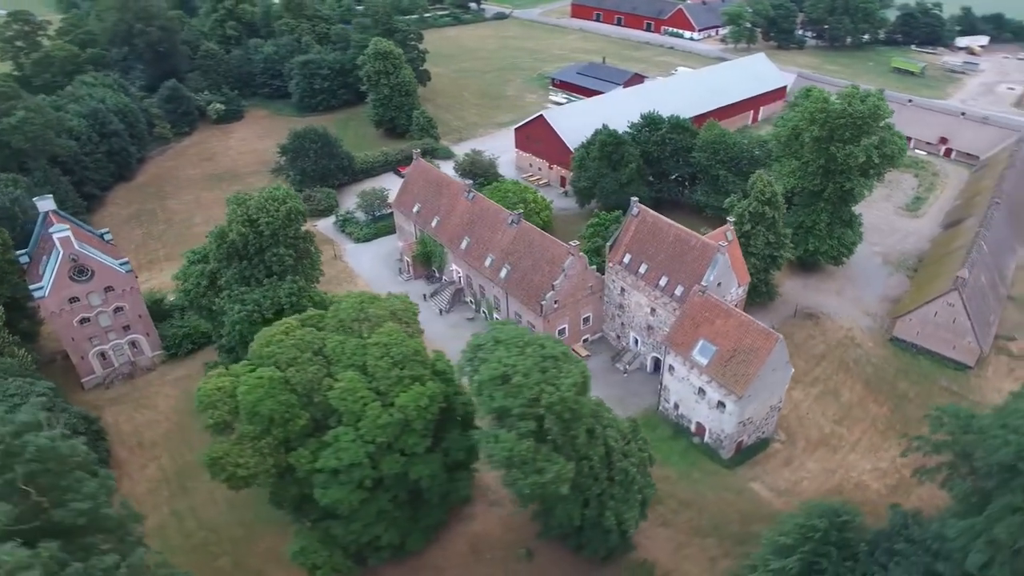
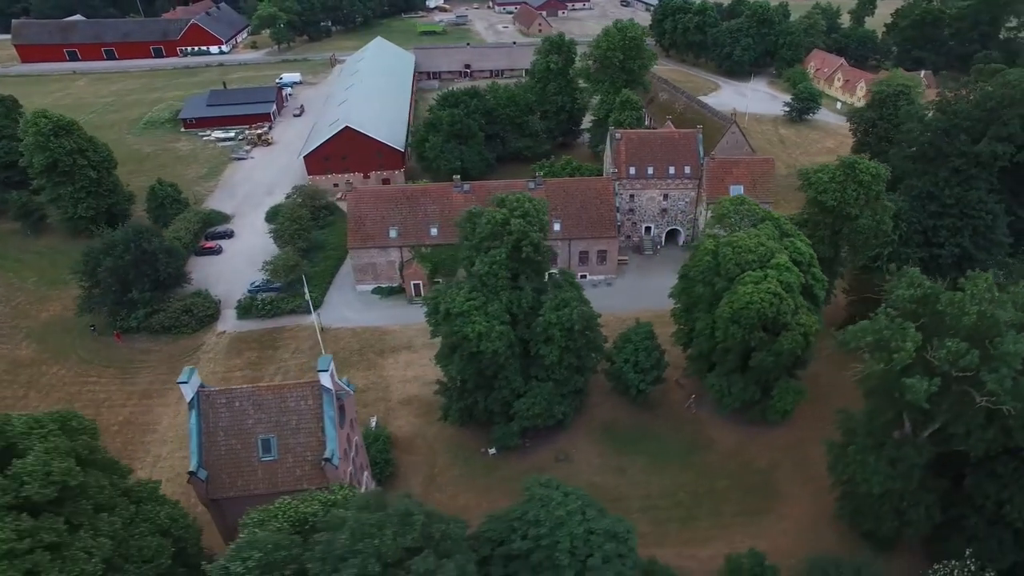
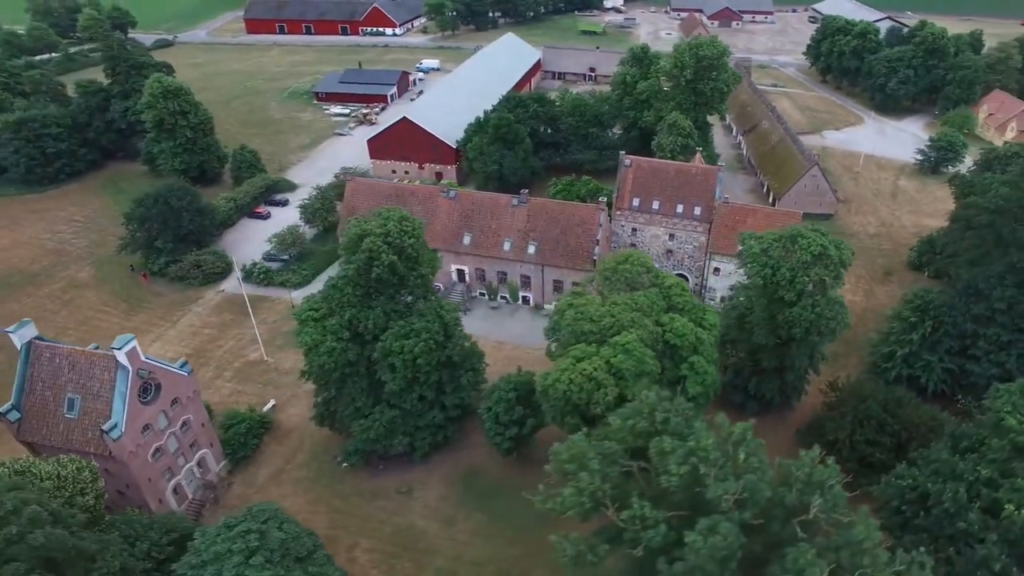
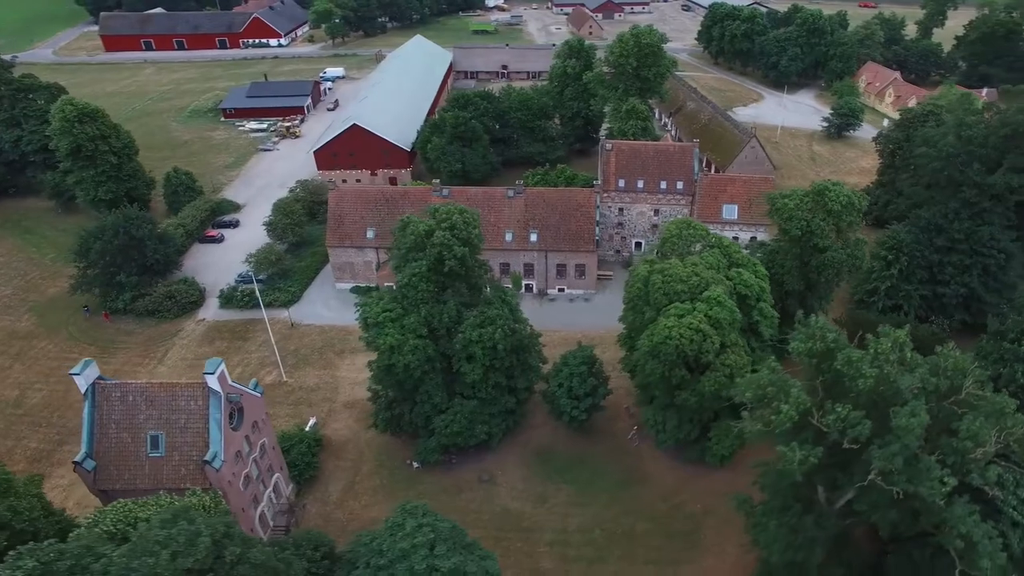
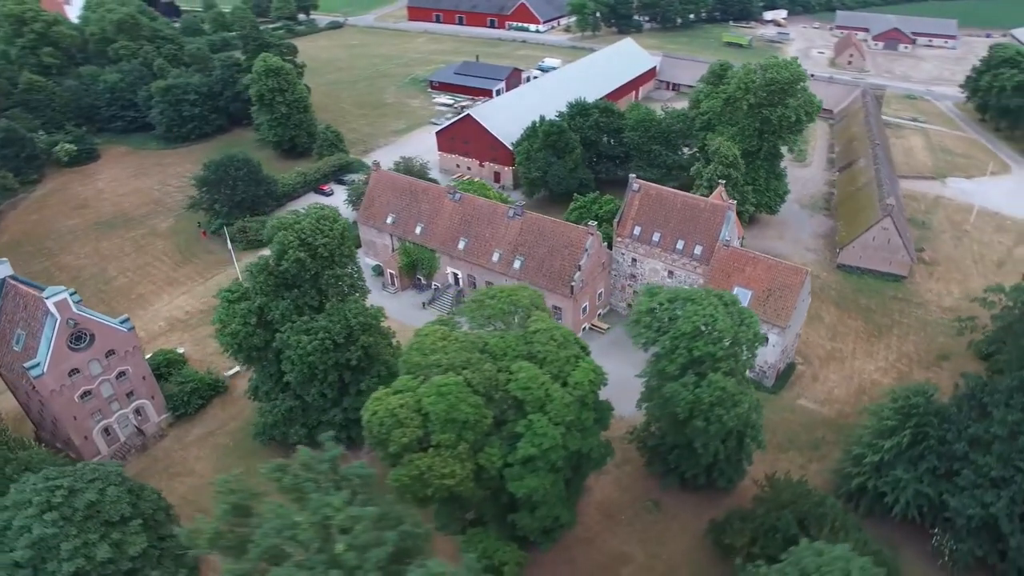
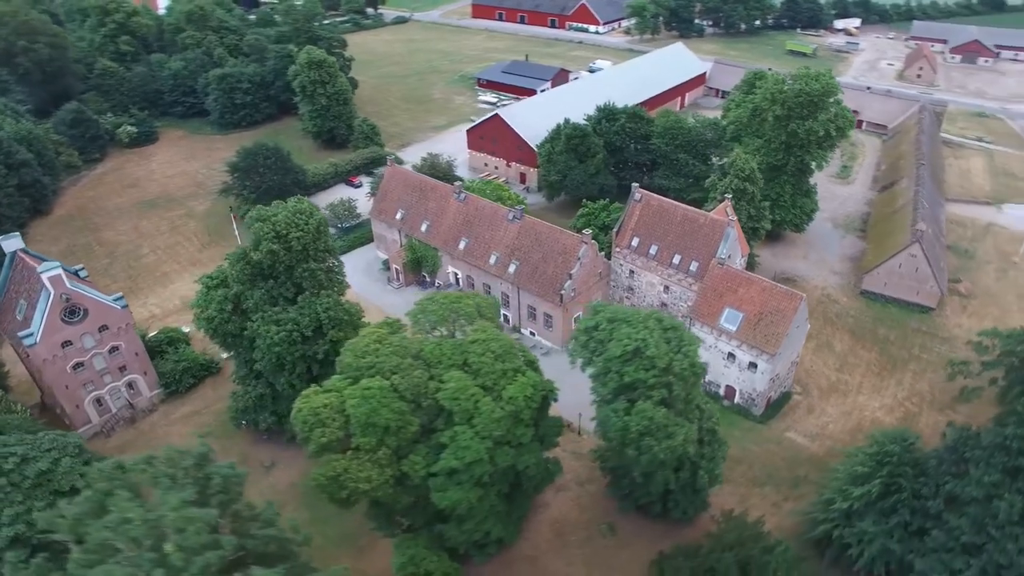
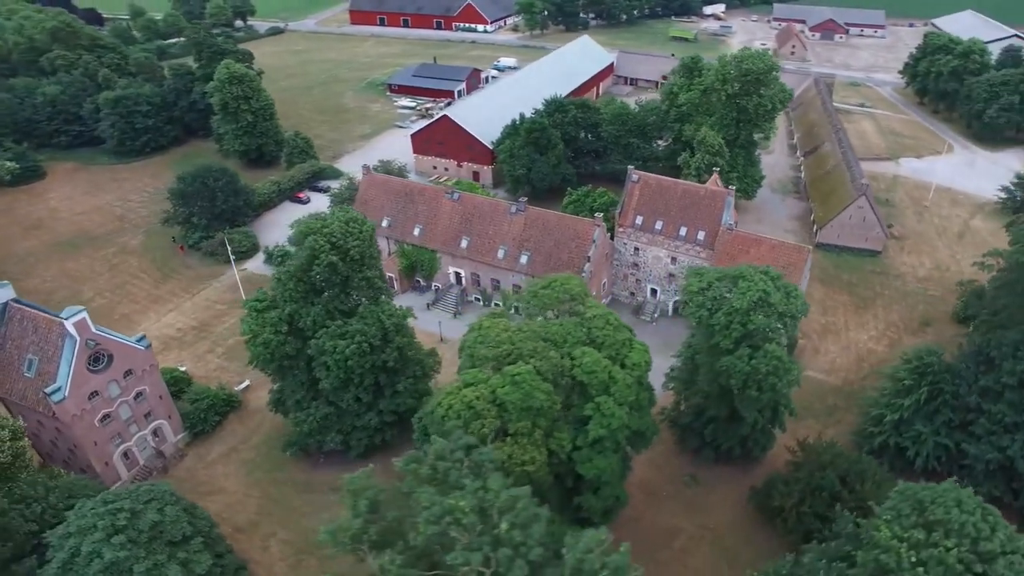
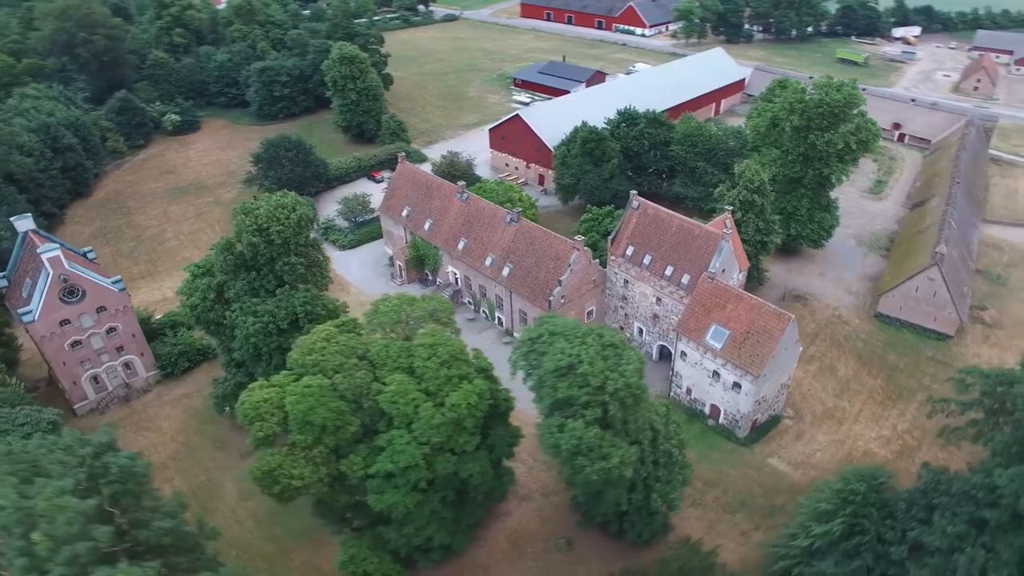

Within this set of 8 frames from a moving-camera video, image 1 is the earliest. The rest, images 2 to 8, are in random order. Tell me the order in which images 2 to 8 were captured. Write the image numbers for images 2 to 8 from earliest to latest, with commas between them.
8, 6, 5, 7, 3, 4, 2
